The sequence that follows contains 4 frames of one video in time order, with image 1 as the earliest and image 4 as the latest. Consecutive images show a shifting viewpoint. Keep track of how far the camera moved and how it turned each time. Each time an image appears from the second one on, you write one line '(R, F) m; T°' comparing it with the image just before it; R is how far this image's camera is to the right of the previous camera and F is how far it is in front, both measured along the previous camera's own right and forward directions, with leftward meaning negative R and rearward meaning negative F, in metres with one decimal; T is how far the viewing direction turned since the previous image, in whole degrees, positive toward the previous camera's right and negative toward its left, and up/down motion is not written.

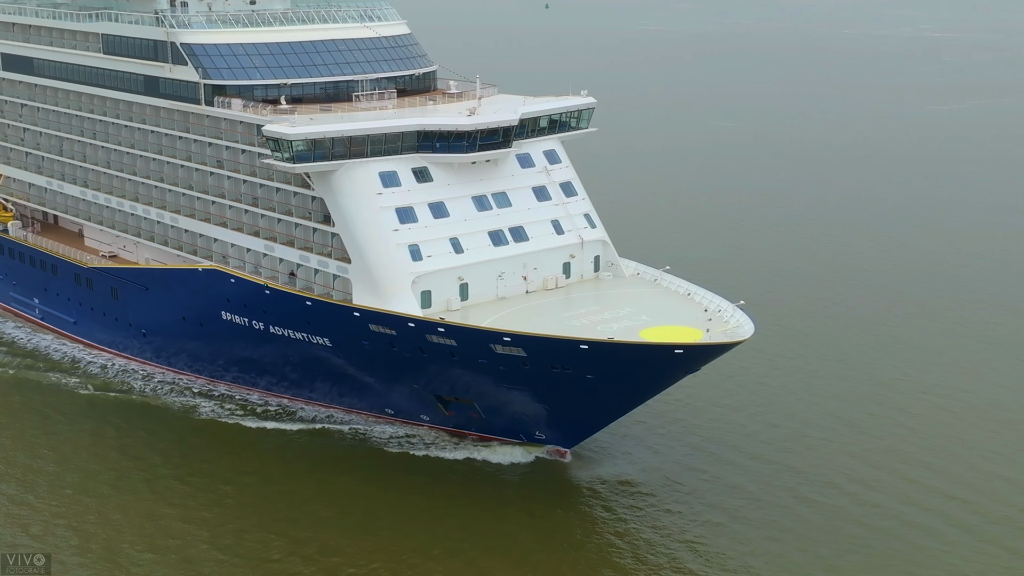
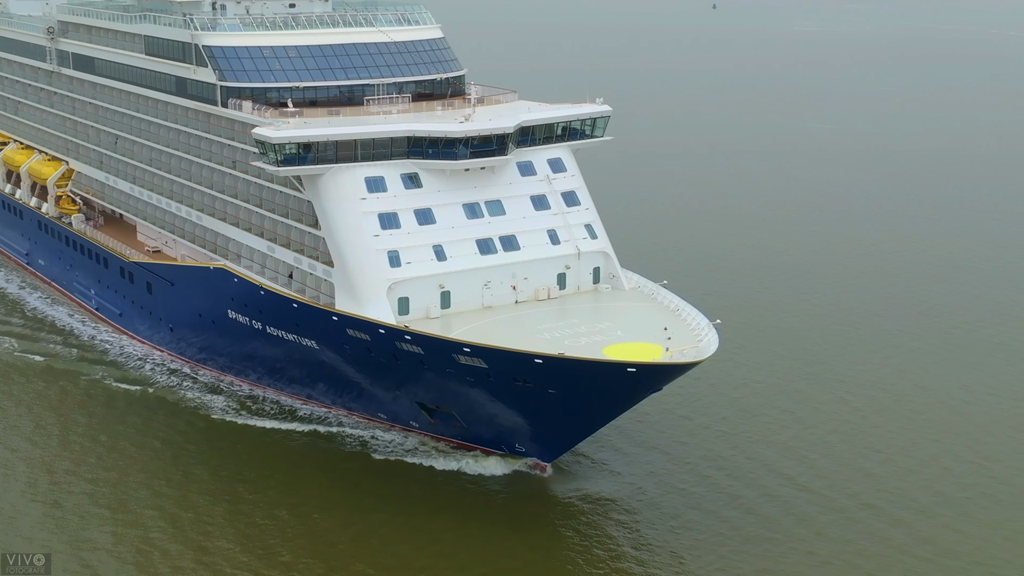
(+3.4, +0.6) m; -6°
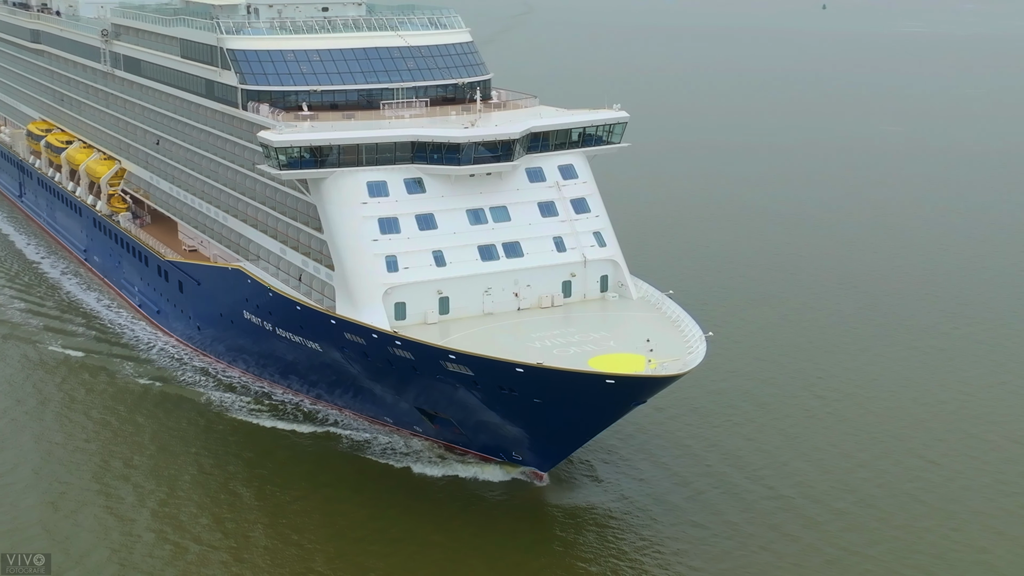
(+2.0, +0.3) m; -4°
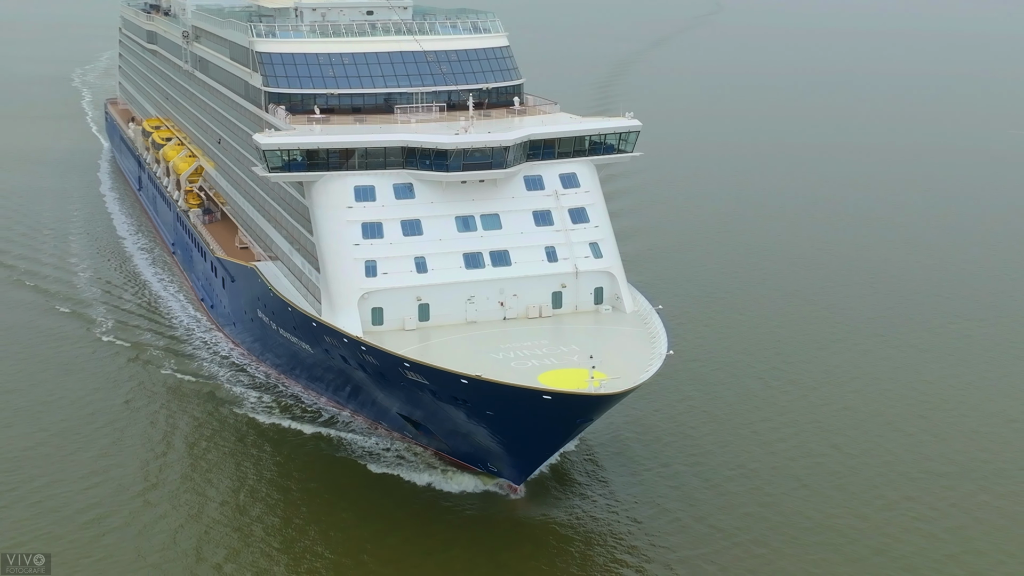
(+3.7, +0.6) m; -7°
